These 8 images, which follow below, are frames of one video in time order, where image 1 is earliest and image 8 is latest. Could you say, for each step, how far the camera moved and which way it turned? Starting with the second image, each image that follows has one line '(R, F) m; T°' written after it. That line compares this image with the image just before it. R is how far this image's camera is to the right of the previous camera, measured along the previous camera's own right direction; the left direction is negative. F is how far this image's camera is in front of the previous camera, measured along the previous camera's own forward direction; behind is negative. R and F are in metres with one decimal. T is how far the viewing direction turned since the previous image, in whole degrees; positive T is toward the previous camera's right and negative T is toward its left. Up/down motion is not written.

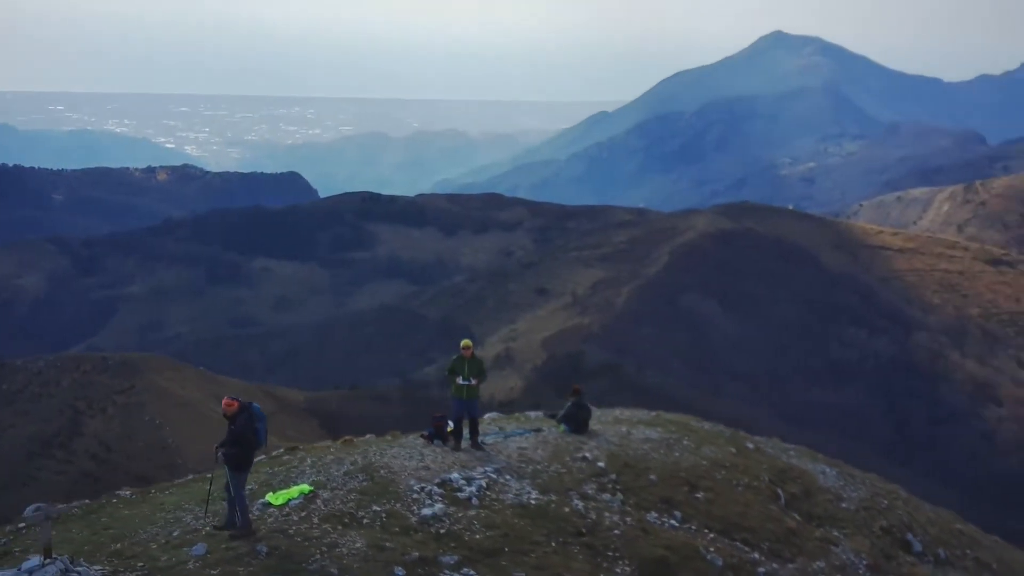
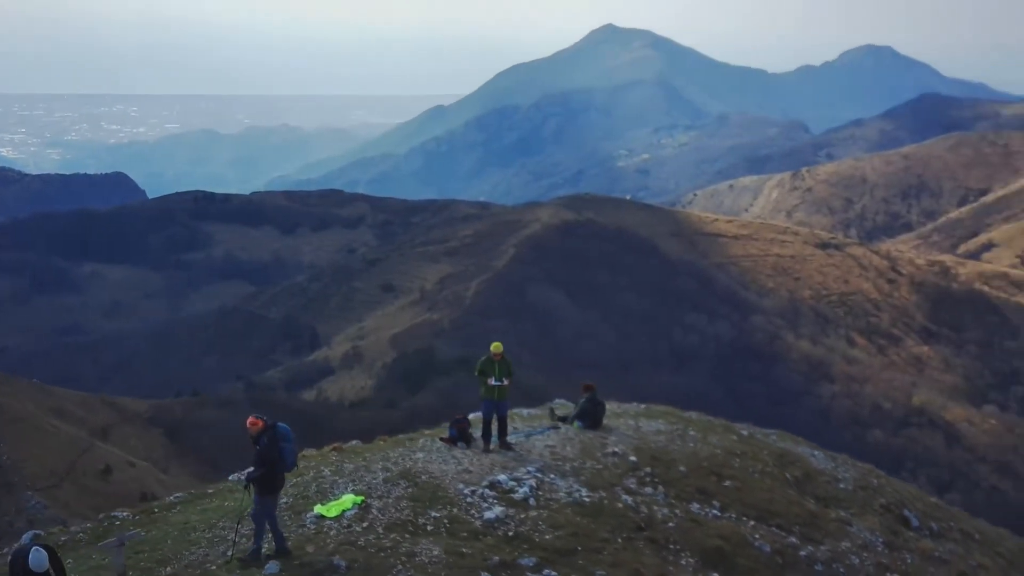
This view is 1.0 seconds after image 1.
(-2.6, +0.2) m; +8°
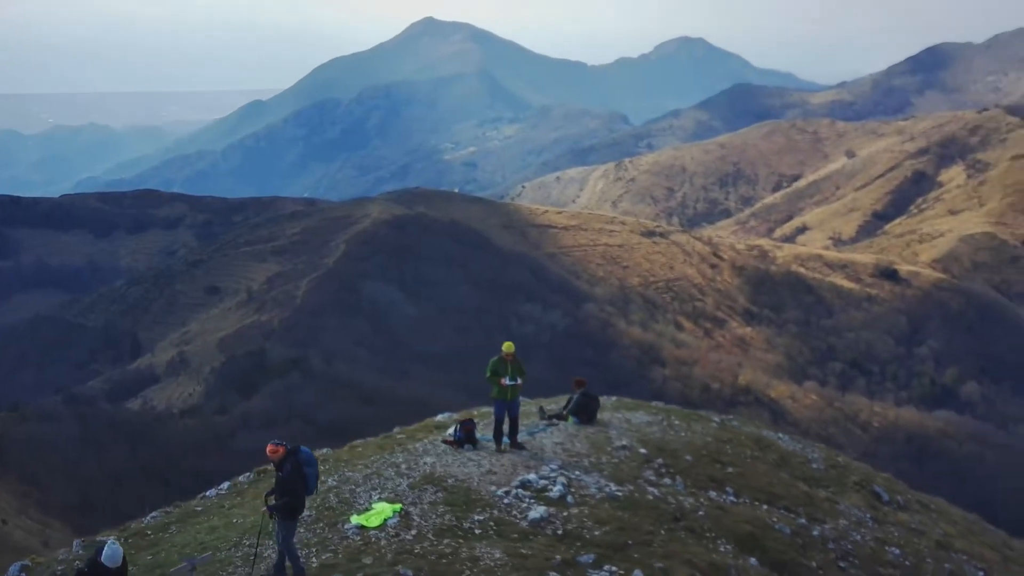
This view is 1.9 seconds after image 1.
(-2.6, +0.1) m; +8°
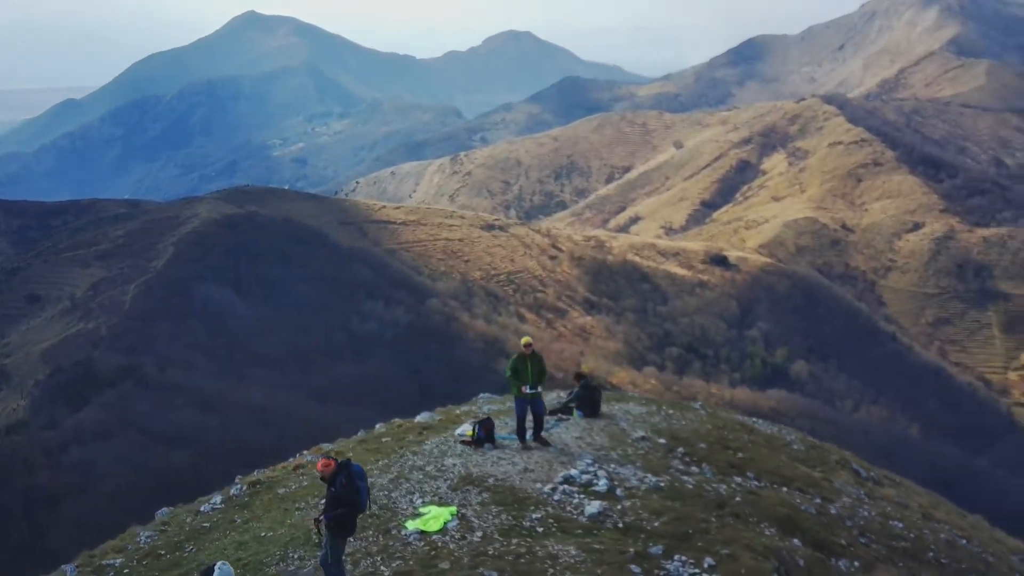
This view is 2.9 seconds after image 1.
(-2.7, +0.2) m; +8°
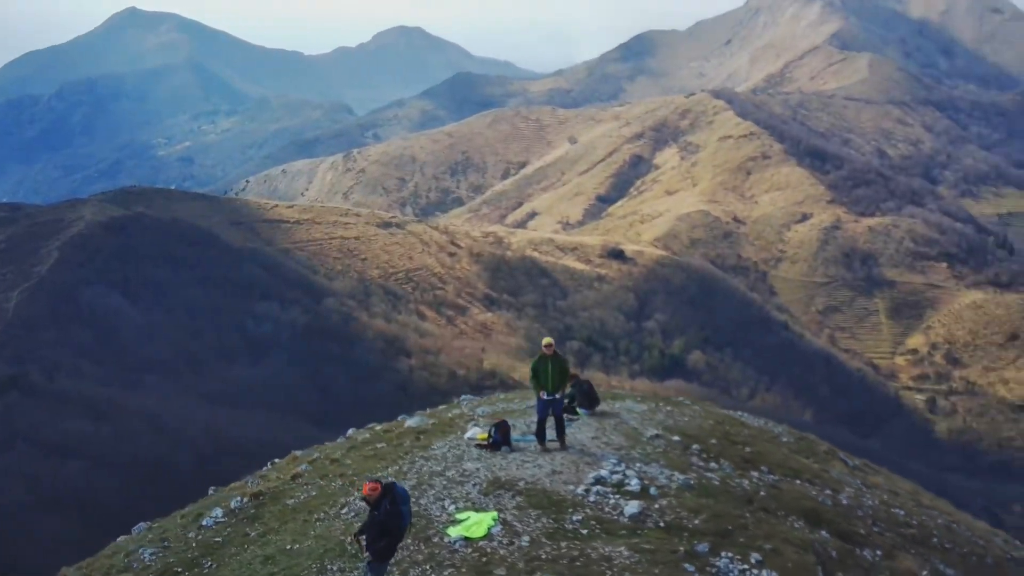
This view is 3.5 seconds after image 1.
(-1.8, +0.1) m; +5°
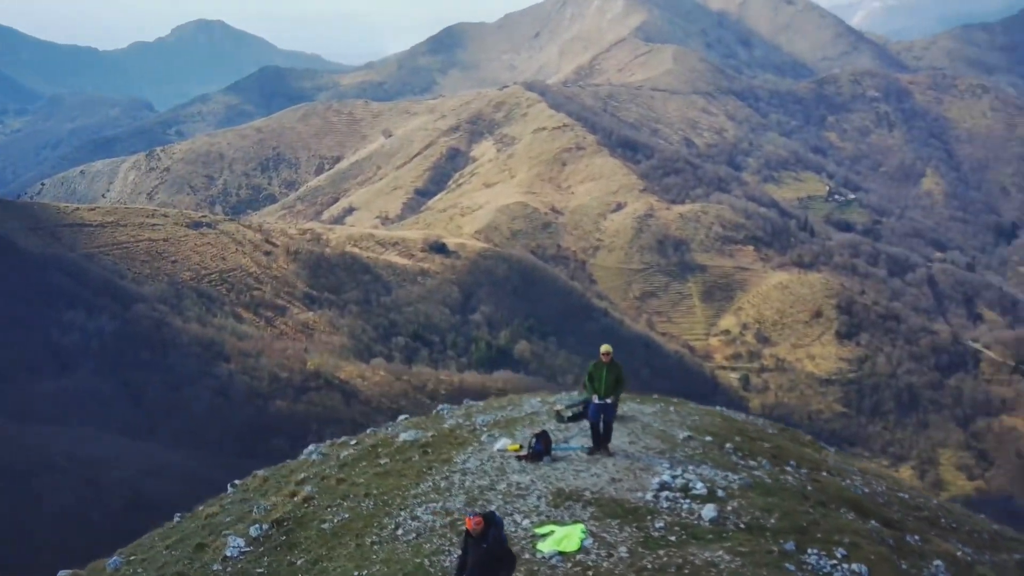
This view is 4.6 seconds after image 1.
(-3.2, +0.3) m; +9°
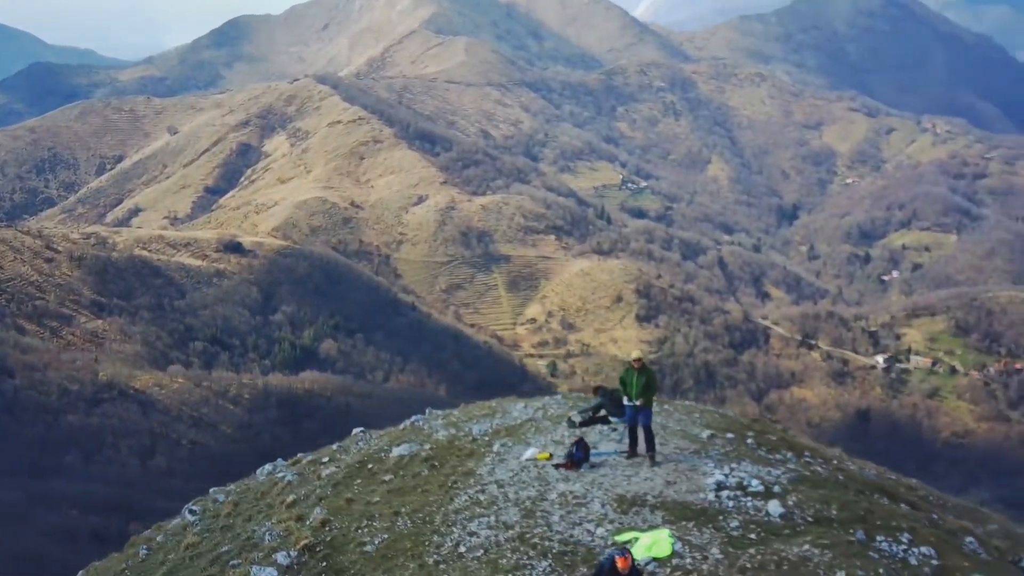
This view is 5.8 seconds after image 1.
(-3.5, +0.2) m; +10°
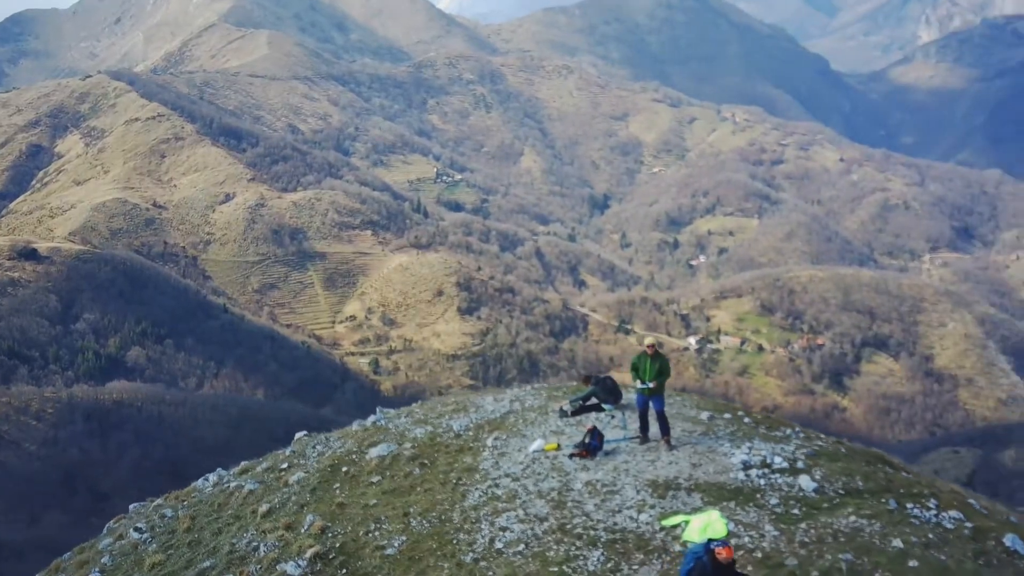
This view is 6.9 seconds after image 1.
(-2.9, +0.5) m; +9°
